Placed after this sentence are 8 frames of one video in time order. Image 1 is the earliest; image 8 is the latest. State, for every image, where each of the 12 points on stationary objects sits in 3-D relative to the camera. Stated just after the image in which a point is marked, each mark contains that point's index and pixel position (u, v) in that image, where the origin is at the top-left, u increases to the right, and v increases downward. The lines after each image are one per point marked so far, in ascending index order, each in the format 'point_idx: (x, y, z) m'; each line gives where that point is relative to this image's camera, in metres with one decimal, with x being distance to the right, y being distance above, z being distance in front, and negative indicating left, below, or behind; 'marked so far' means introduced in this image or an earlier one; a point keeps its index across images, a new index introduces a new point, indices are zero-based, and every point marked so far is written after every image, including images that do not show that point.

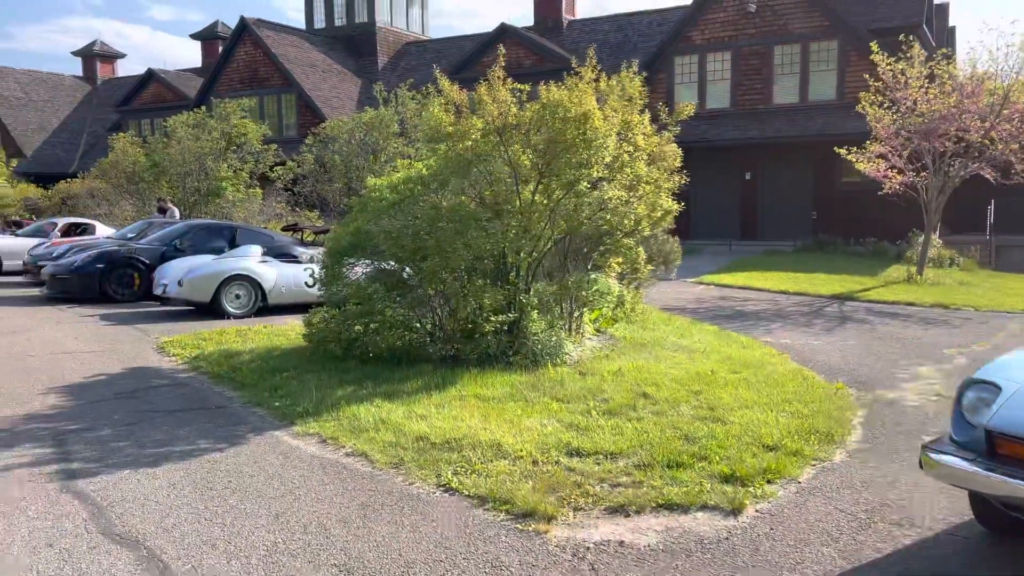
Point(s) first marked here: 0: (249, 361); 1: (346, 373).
0: (-2.6, -0.7, +8.1) m
1: (-1.5, -0.8, +7.3) m
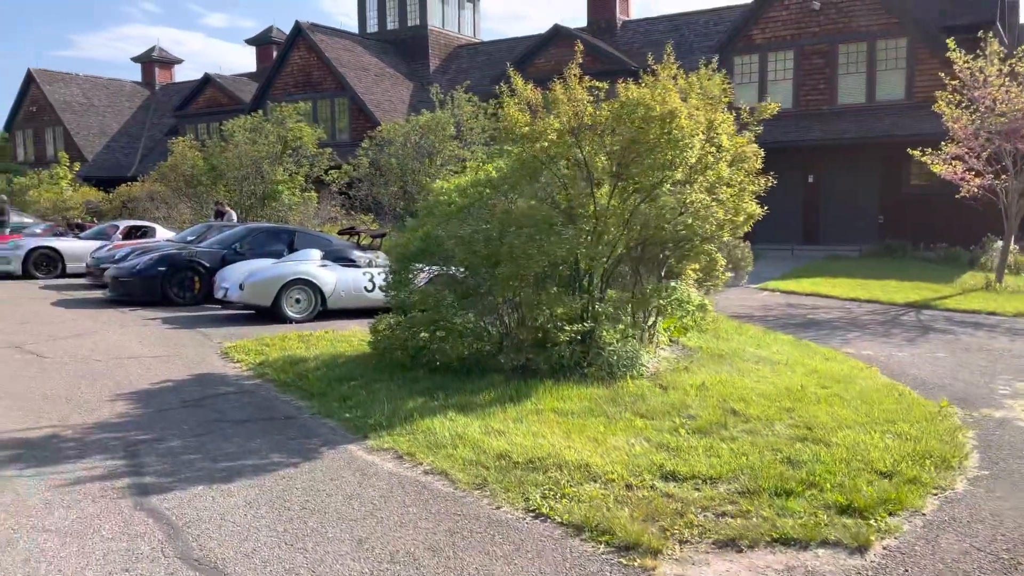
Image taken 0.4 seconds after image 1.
0: (-1.9, -0.8, +7.9) m
1: (-0.8, -0.8, +7.0) m
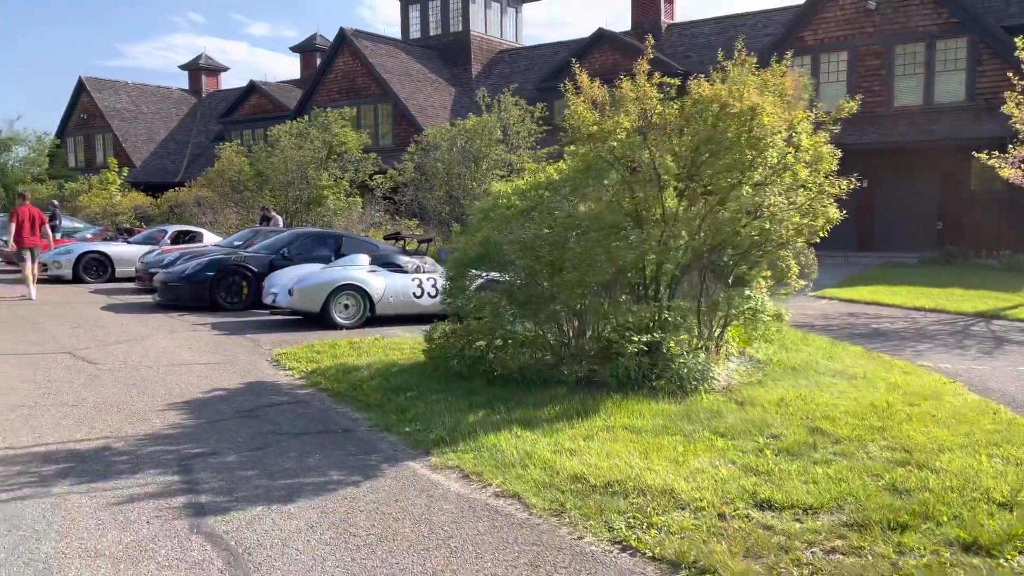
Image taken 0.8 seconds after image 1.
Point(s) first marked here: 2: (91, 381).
0: (-1.4, -0.8, +7.6) m
1: (-0.3, -0.9, +6.7) m
2: (-4.0, -0.9, +7.7) m
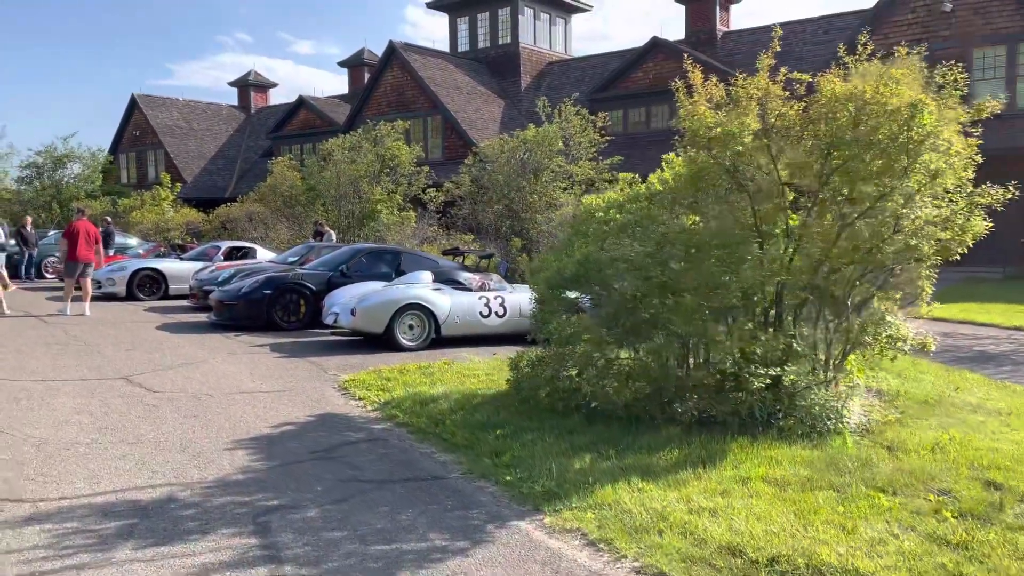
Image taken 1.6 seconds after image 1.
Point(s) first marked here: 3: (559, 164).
0: (-0.5, -1.0, +6.9) m
1: (+0.5, -1.1, +5.9) m
2: (-3.2, -1.1, +7.1) m
3: (+1.0, +2.7, +17.9) m
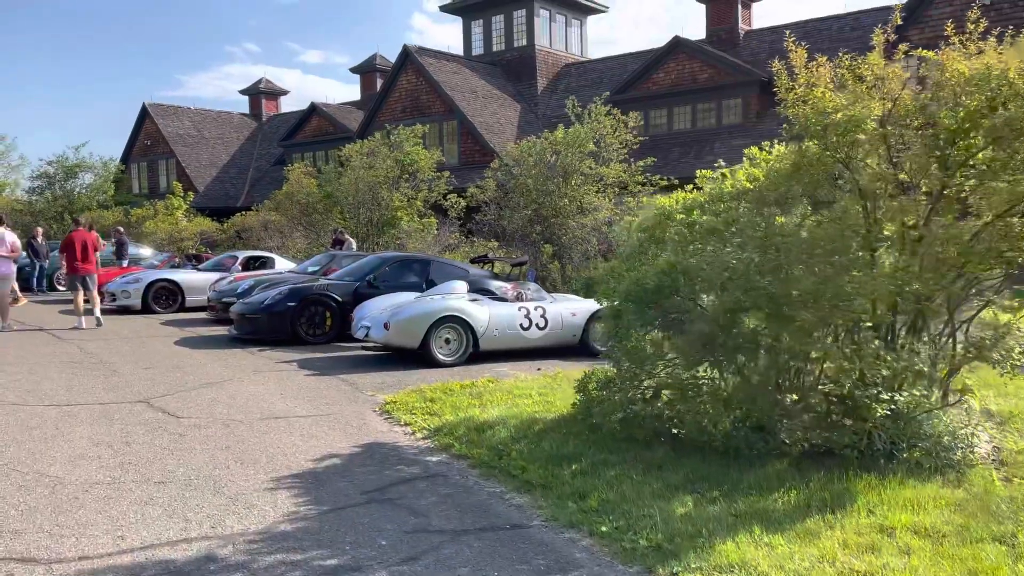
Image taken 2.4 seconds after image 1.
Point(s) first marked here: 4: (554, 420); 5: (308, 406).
0: (0.0, -1.2, +6.1) m
1: (+1.0, -1.2, +5.1) m
2: (-2.7, -1.2, +6.4) m
3: (+1.6, +2.6, +17.1) m
4: (+0.3, -1.1, +6.6) m
5: (-2.0, -1.1, +7.9) m
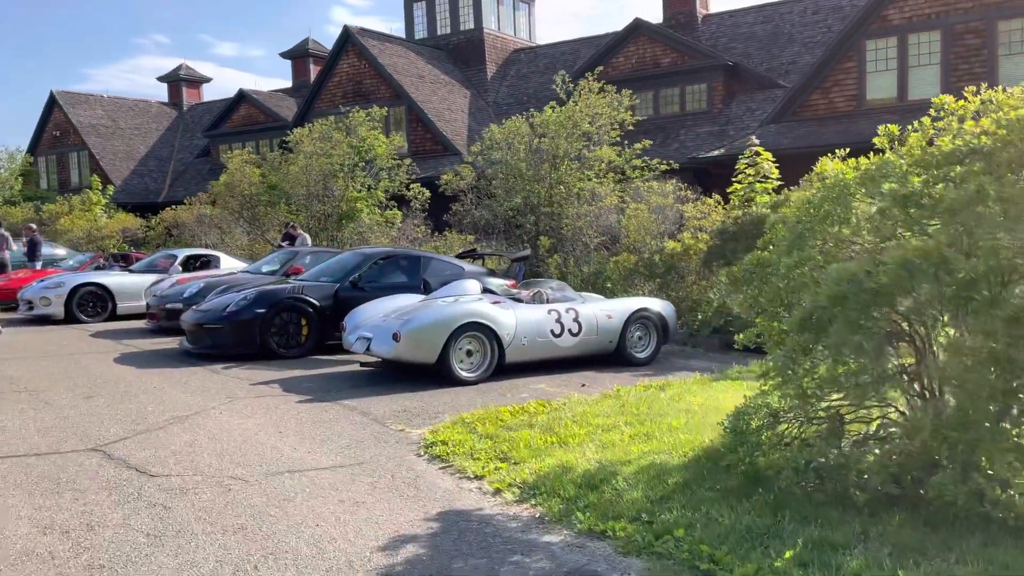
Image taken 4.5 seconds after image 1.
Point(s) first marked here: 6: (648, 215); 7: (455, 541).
0: (+0.8, -1.2, +4.4) m
1: (+1.8, -1.2, +3.5) m
2: (-1.9, -1.3, +4.4) m
3: (+1.3, +2.6, +15.4) m
4: (+1.1, -1.1, +4.9) m
5: (-1.4, -1.2, +5.9) m
6: (+2.2, +1.2, +13.7) m
7: (-0.3, -1.3, +4.1) m
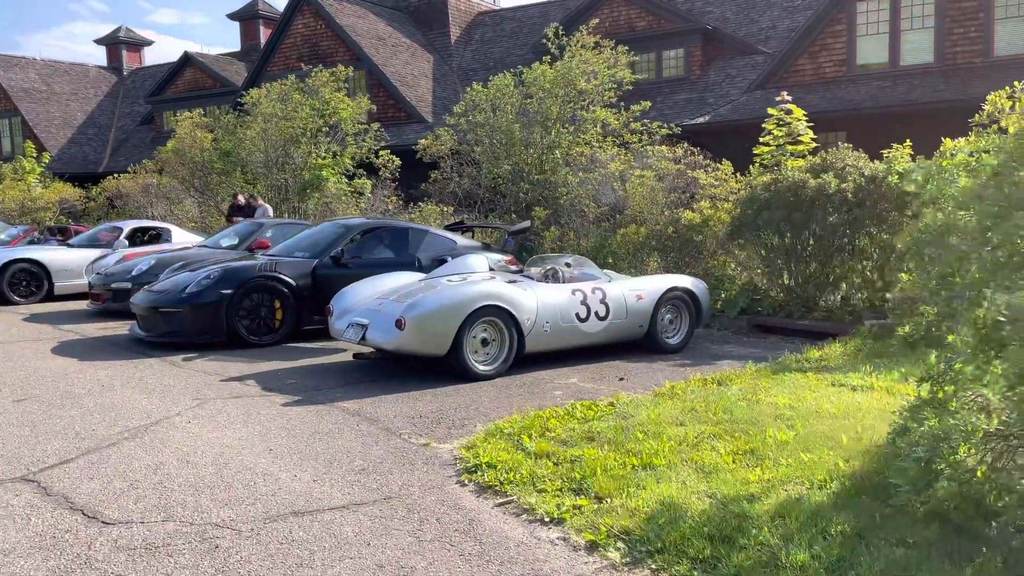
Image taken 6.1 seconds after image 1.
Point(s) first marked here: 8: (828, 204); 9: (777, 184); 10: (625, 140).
0: (+1.2, -1.1, +3.1) m
1: (+2.3, -1.1, +2.3) m
2: (-1.4, -1.2, +3.0) m
3: (+1.1, +3.1, +14.1) m
4: (+1.5, -1.0, +3.6) m
5: (-1.0, -1.1, +4.5) m
6: (+2.2, +1.6, +12.4) m
7: (+0.2, -1.2, +2.8) m
8: (+3.7, +1.0, +9.5) m
9: (+3.2, +1.3, +9.9) m
10: (+2.0, +2.7, +14.7) m
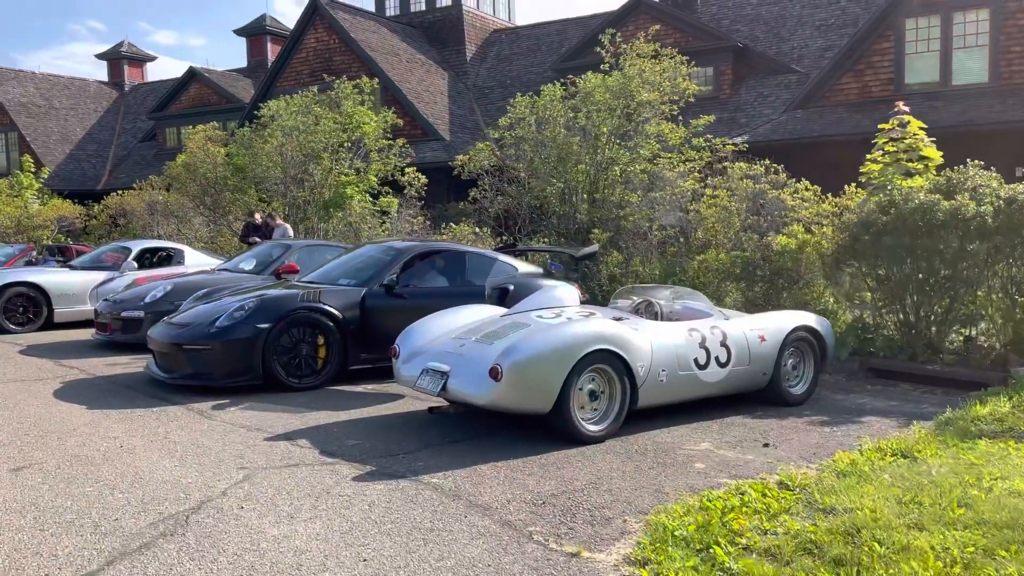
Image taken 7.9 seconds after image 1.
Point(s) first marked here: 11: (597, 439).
0: (+2.1, -1.3, +1.7) m
1: (+3.2, -1.3, +0.9) m
2: (-0.6, -1.4, +1.6) m
3: (+2.0, +2.6, +12.8) m
4: (+2.4, -1.2, +2.2) m
5: (-0.1, -1.3, +3.1) m
6: (+3.0, +1.1, +11.1) m
7: (+1.1, -1.4, +1.4) m
8: (+4.6, +0.6, +8.2) m
9: (+4.1, +0.9, +8.6) m
10: (+2.9, +2.2, +13.5) m
11: (+0.6, -1.1, +6.0) m
